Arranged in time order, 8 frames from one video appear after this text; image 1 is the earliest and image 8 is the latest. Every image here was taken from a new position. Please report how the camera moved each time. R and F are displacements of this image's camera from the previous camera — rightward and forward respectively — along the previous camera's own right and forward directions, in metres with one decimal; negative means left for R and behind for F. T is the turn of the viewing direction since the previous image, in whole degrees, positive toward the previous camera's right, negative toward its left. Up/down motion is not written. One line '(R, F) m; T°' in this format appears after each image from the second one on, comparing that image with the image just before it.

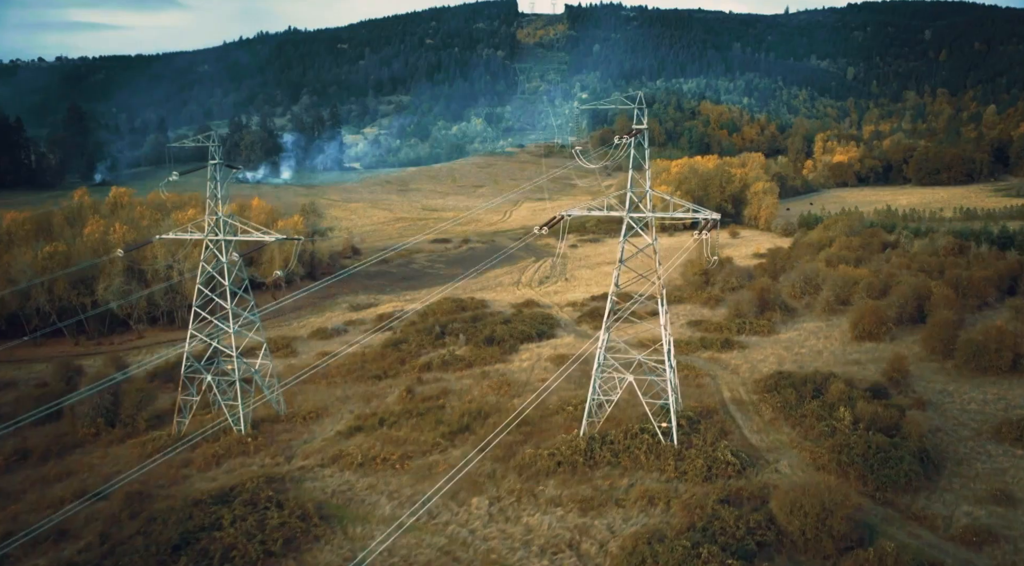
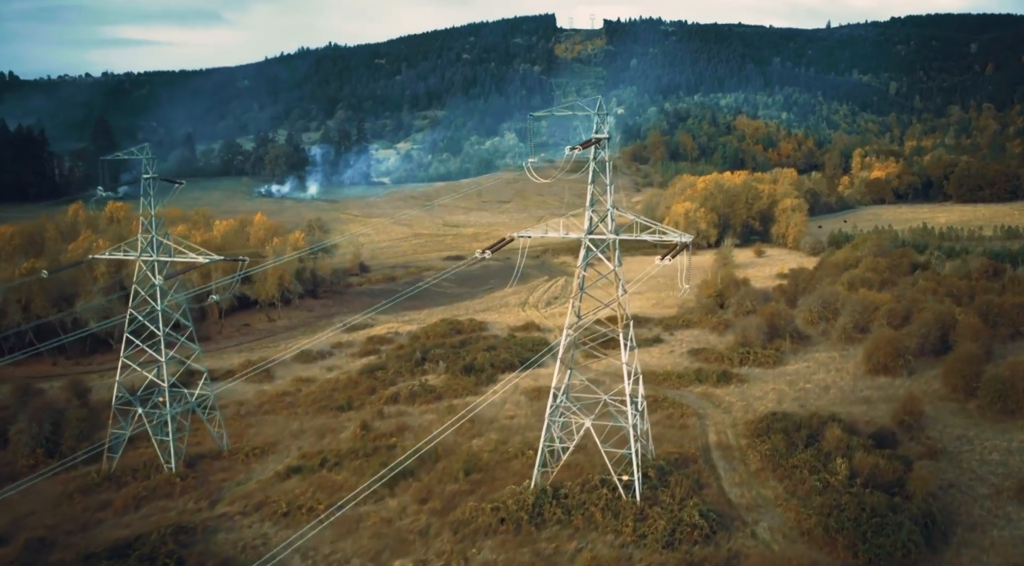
(+1.8, +2.8) m; -2°
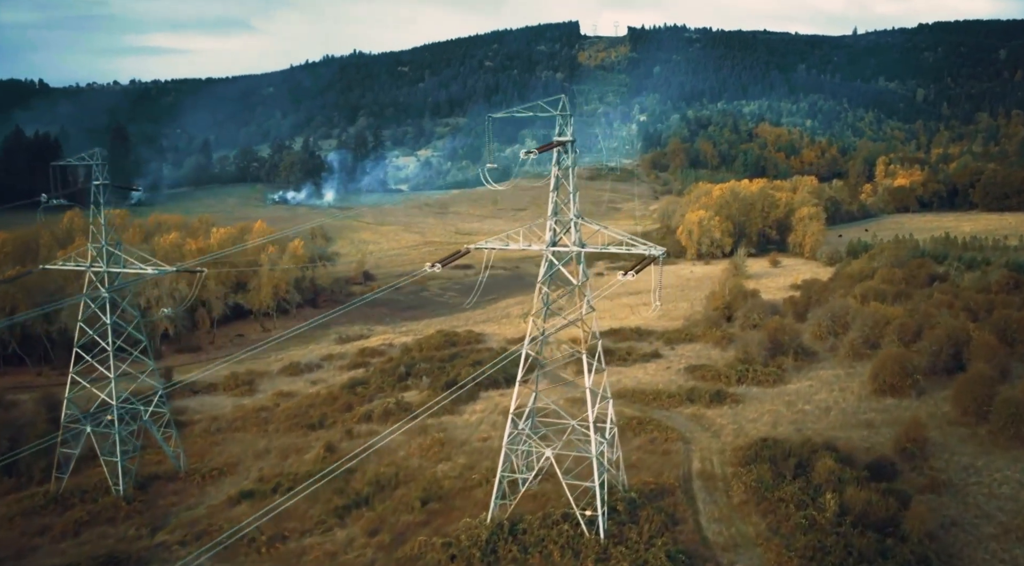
(+1.1, +1.7) m; -1°
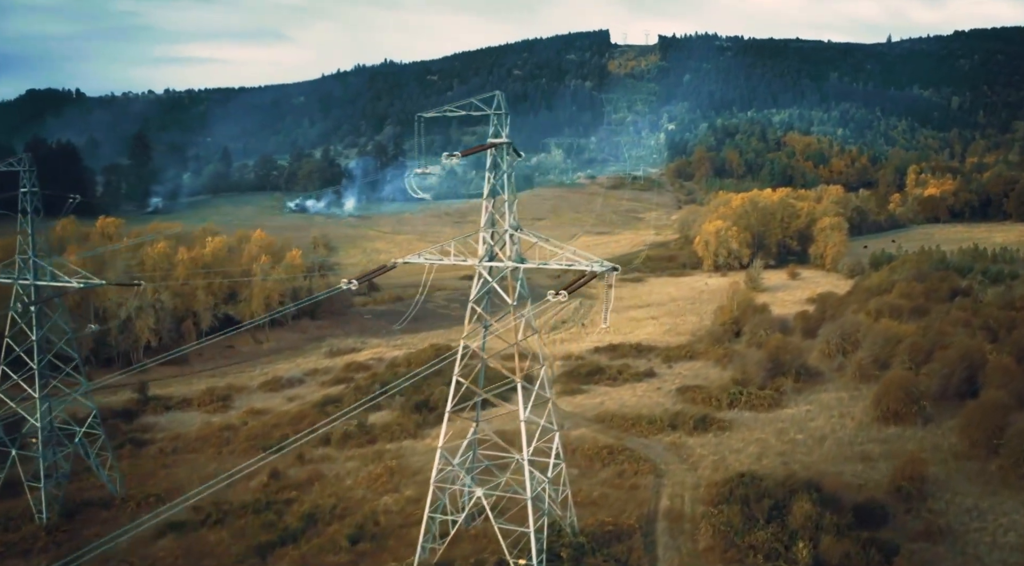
(+1.5, +2.0) m; -2°
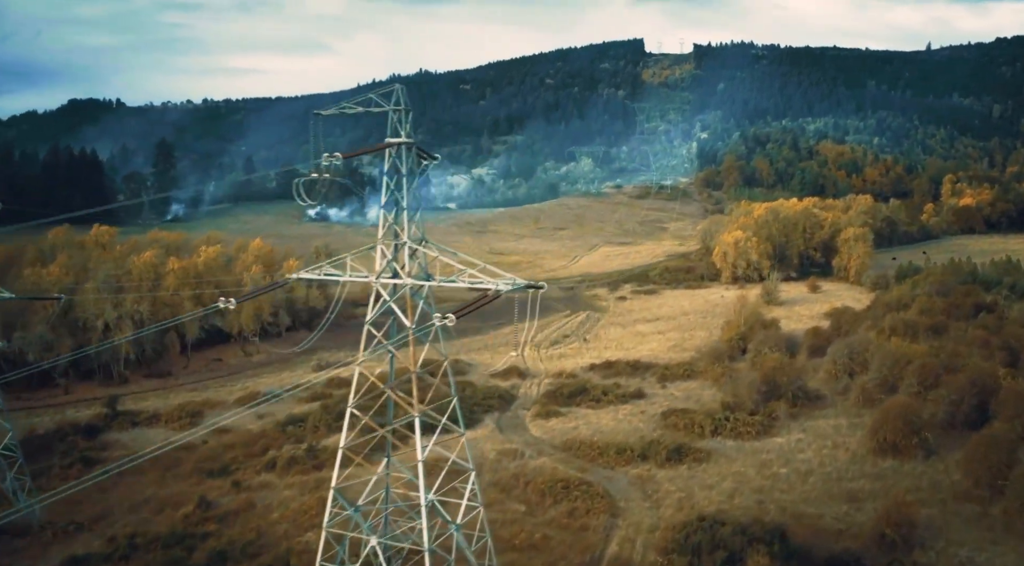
(+1.6, +2.1) m; -2°
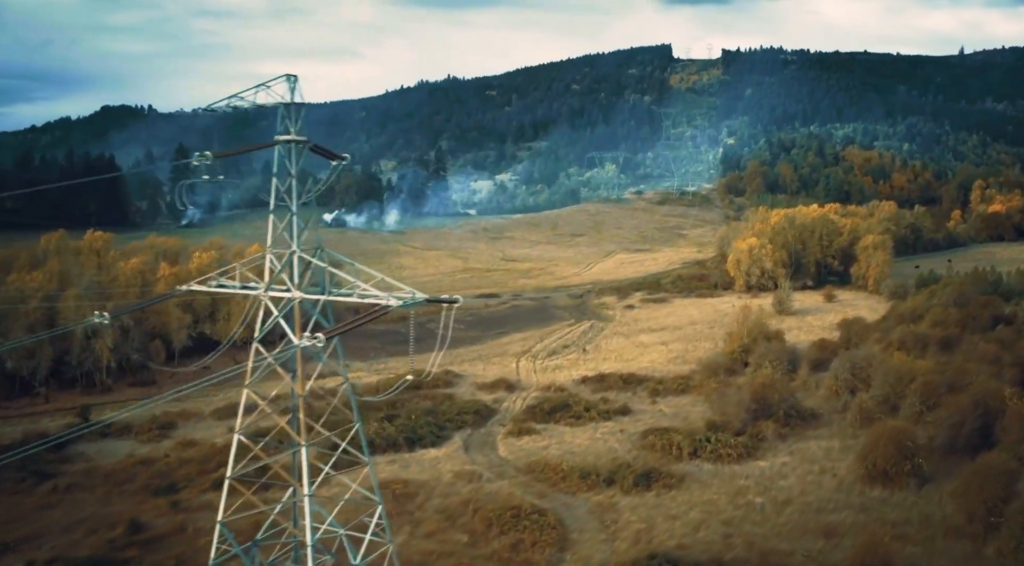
(+1.3, +1.6) m; -2°
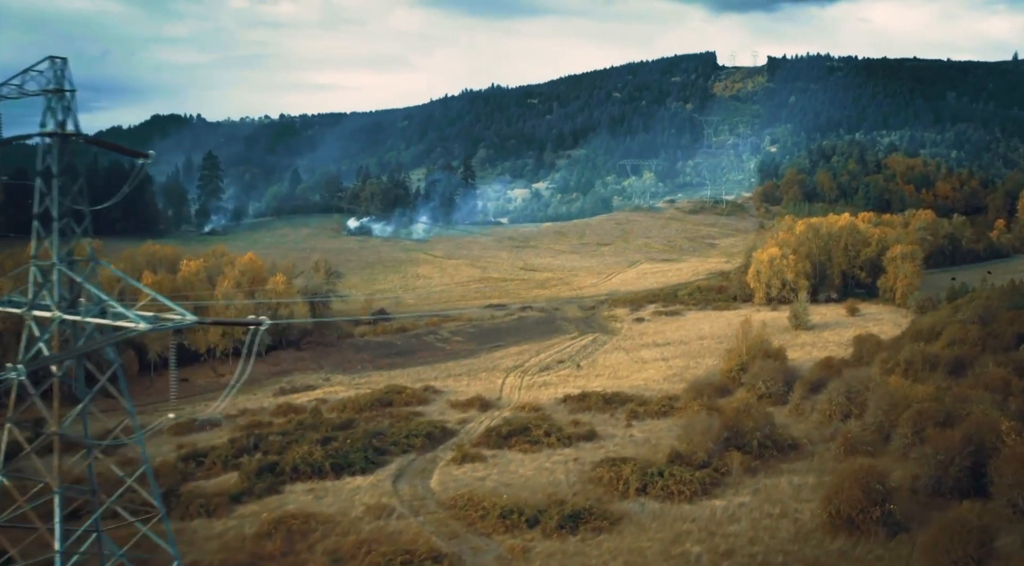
(+2.1, +2.4) m; -3°
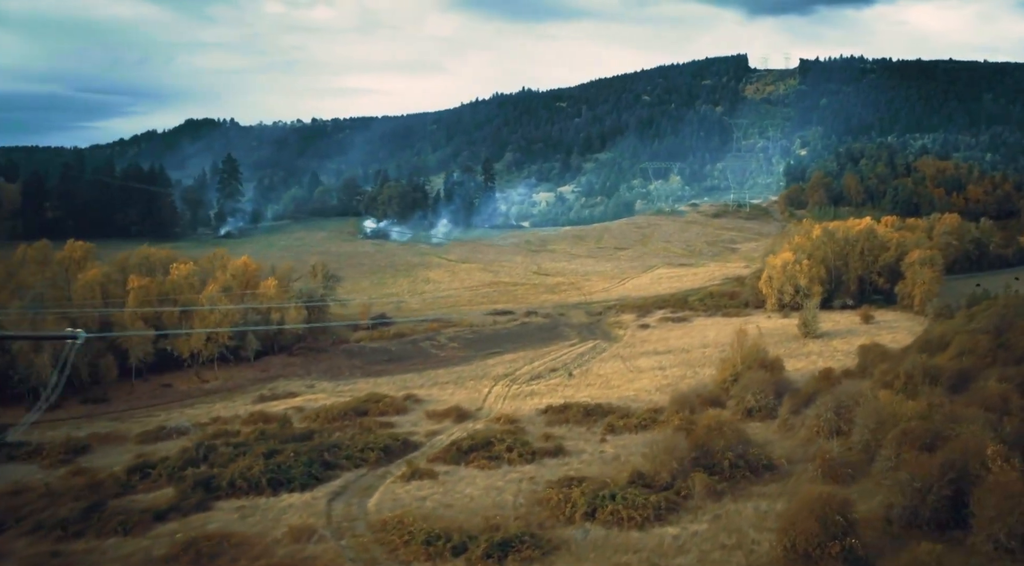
(+1.5, +1.6) m; -2°
